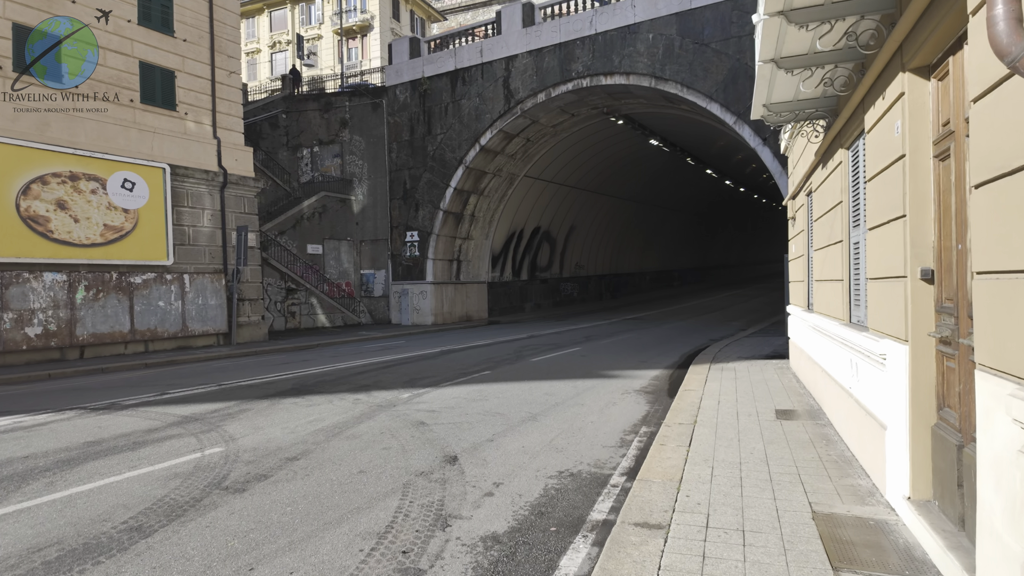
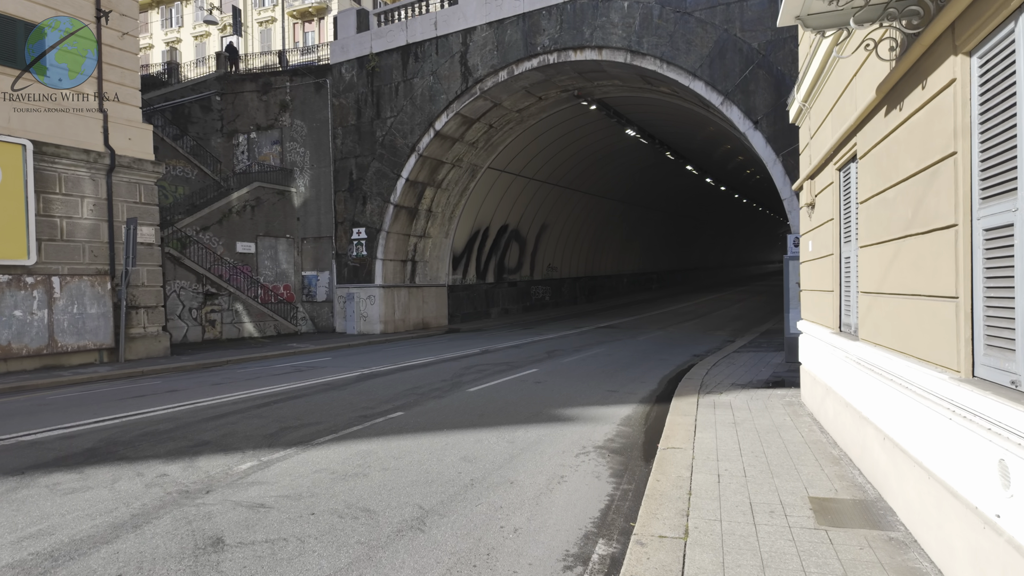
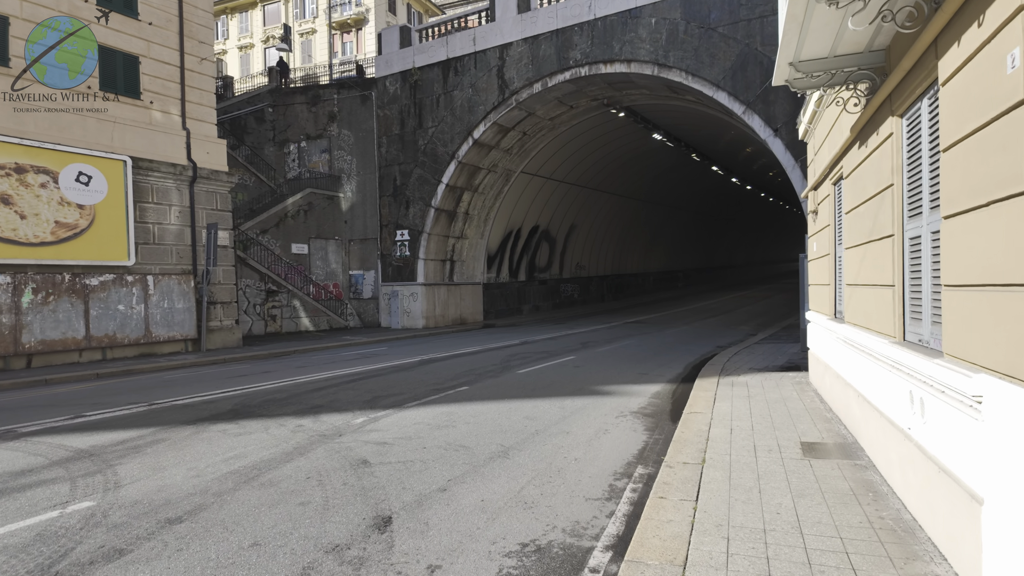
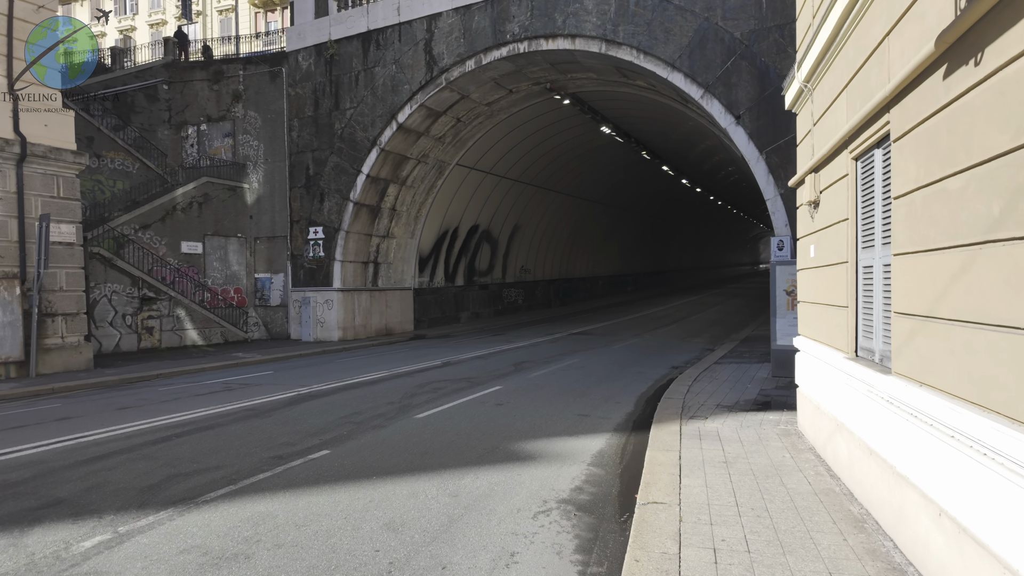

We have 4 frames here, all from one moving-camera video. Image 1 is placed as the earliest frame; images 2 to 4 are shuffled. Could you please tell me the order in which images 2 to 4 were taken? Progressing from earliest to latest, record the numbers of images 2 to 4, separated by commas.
3, 2, 4
